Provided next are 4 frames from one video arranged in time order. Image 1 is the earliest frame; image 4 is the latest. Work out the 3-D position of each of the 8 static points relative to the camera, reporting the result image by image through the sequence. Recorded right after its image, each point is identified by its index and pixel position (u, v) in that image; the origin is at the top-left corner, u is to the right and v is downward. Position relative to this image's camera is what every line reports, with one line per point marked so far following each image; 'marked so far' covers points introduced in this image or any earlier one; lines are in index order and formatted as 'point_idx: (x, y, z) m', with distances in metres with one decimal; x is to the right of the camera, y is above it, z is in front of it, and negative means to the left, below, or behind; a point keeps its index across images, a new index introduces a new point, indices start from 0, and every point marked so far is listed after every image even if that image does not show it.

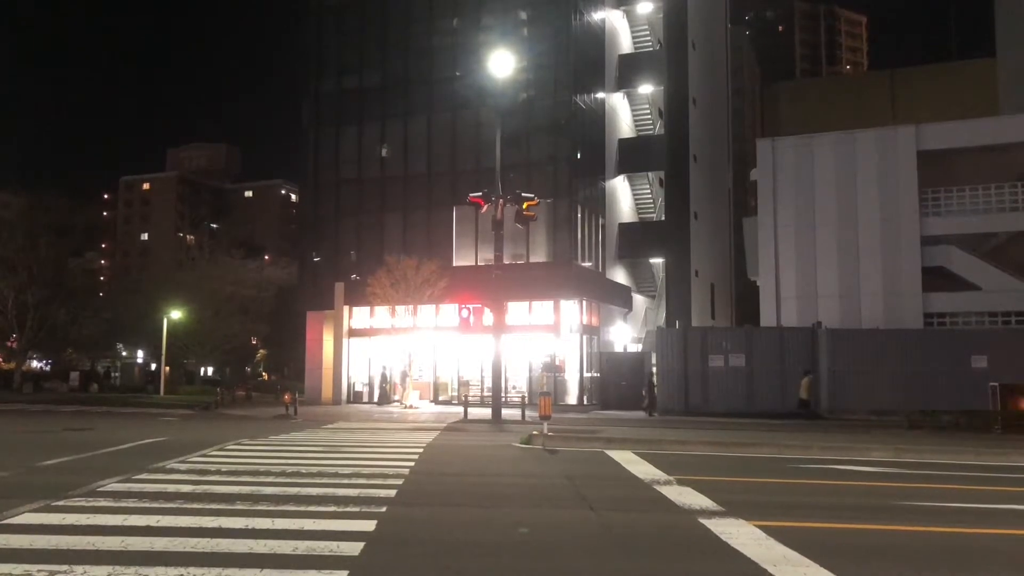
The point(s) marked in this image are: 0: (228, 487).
0: (-3.7, -2.6, +10.6) m
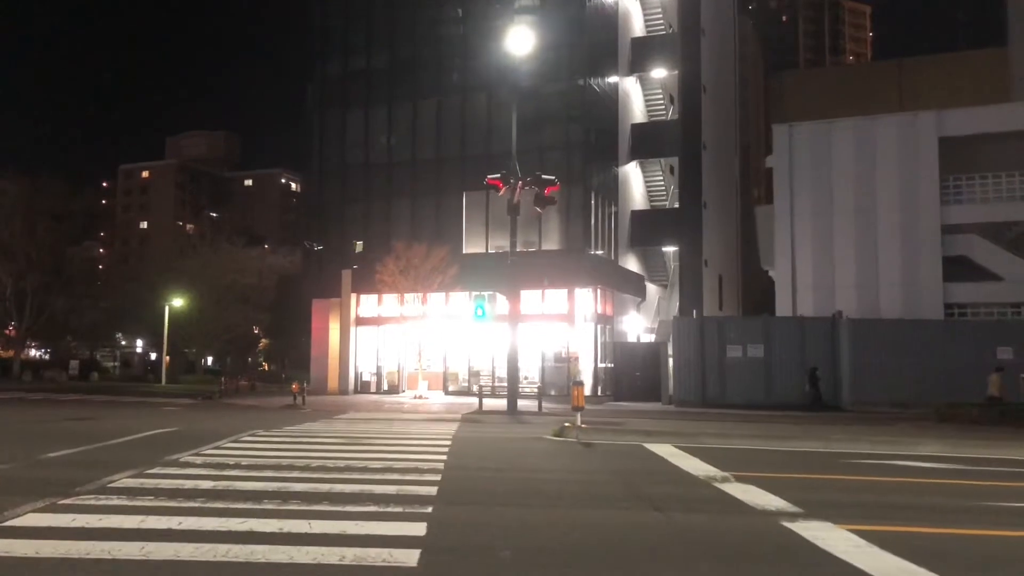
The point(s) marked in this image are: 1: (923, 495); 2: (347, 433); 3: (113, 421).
0: (-3.1, -2.4, +9.8) m
1: (+5.0, -2.5, +9.8) m
2: (-3.3, -2.9, +16.2) m
3: (-9.3, -3.1, +19.0) m
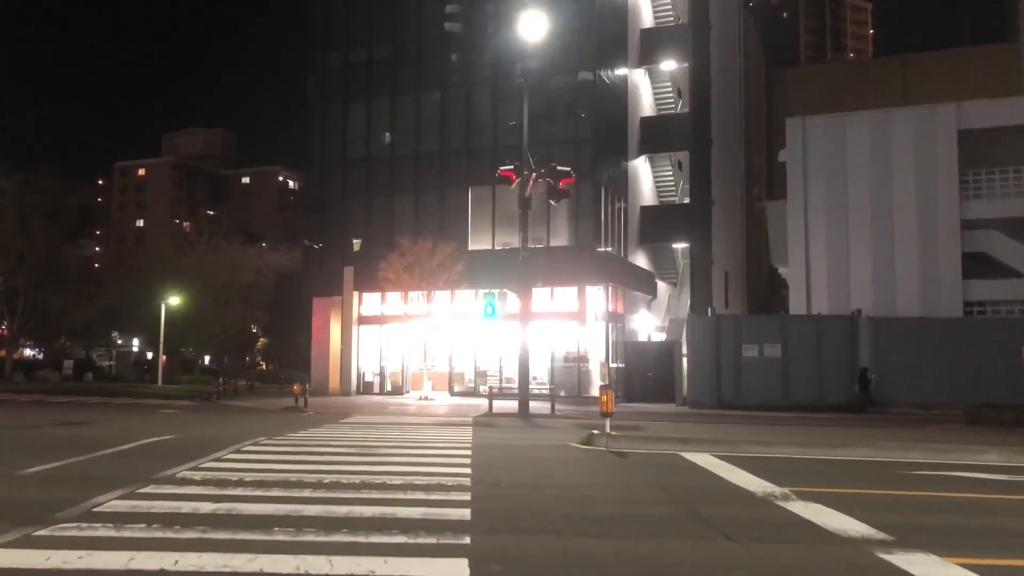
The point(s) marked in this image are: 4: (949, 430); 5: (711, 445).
0: (-2.8, -2.3, +8.7) m
1: (+5.3, -2.4, +8.8) m
2: (-2.9, -2.8, +15.1) m
3: (-9.0, -3.1, +18.0) m
4: (+10.3, -3.3, +19.1) m
5: (+3.3, -2.6, +13.5) m
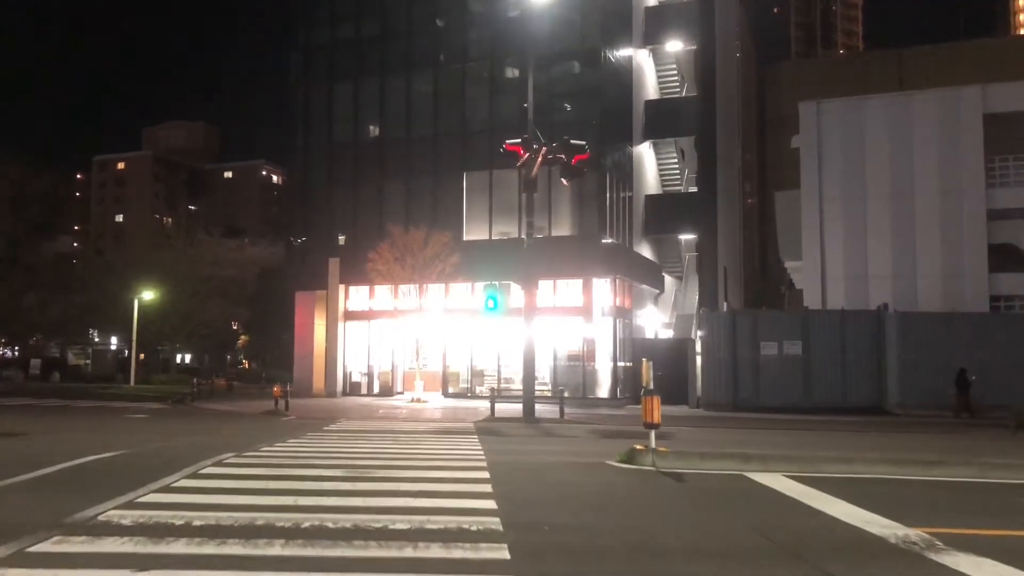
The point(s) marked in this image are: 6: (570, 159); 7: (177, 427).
0: (-2.4, -2.1, +6.4) m
1: (+5.7, -2.2, +6.6) m
2: (-2.6, -2.6, +12.8) m
3: (-8.8, -2.8, +15.5) m
4: (+10.4, -3.1, +17.0) m
5: (+3.5, -2.4, +11.2) m
6: (+1.3, +3.0, +19.0) m
7: (-7.6, -3.1, +18.3) m
